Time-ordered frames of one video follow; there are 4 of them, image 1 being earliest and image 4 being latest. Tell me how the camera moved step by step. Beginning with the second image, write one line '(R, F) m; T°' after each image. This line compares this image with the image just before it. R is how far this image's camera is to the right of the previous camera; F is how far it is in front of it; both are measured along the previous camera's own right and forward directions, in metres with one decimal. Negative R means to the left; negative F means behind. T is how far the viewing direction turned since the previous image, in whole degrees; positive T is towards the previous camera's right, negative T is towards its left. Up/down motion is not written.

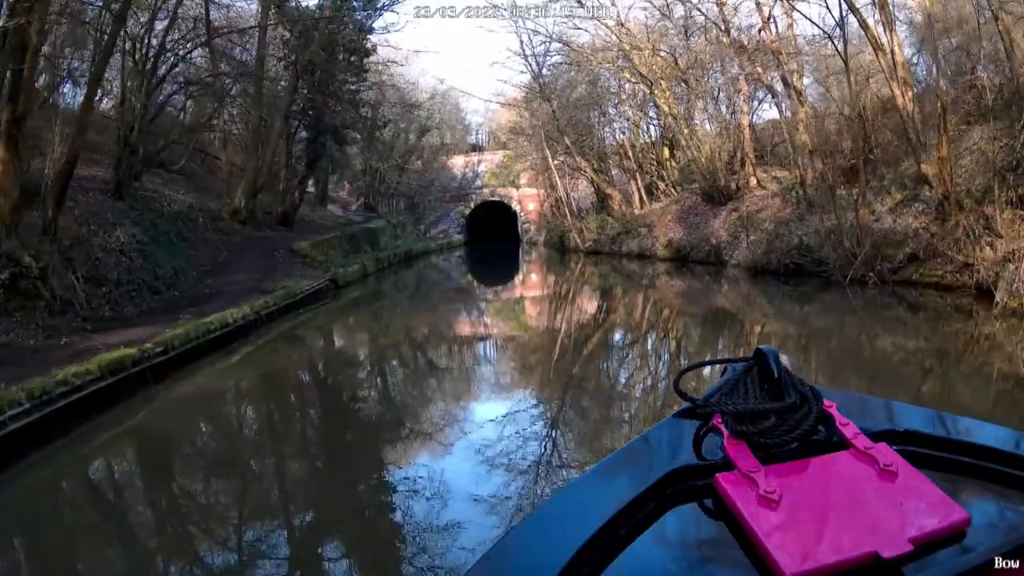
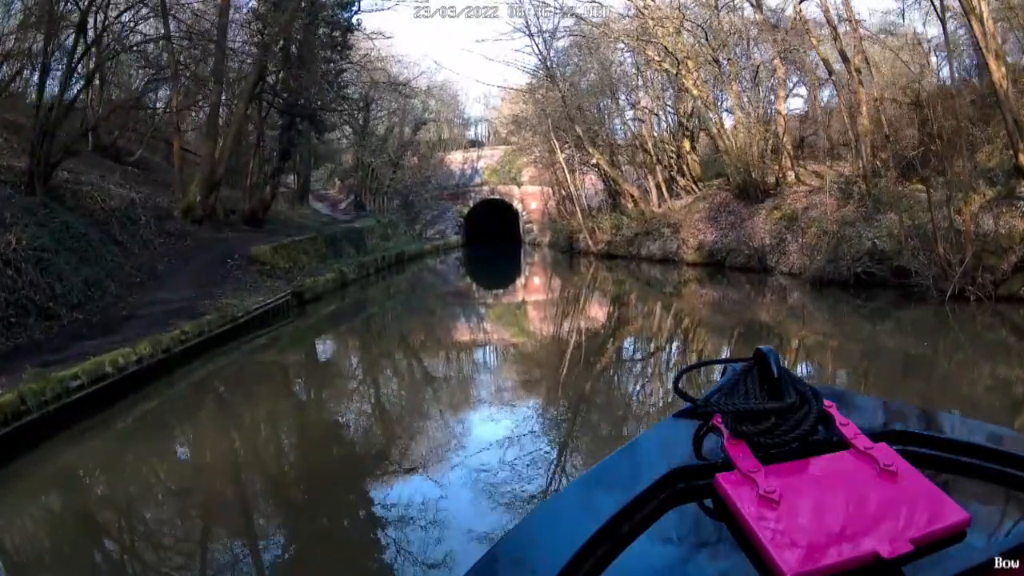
(-0.1, +0.7) m; 0°
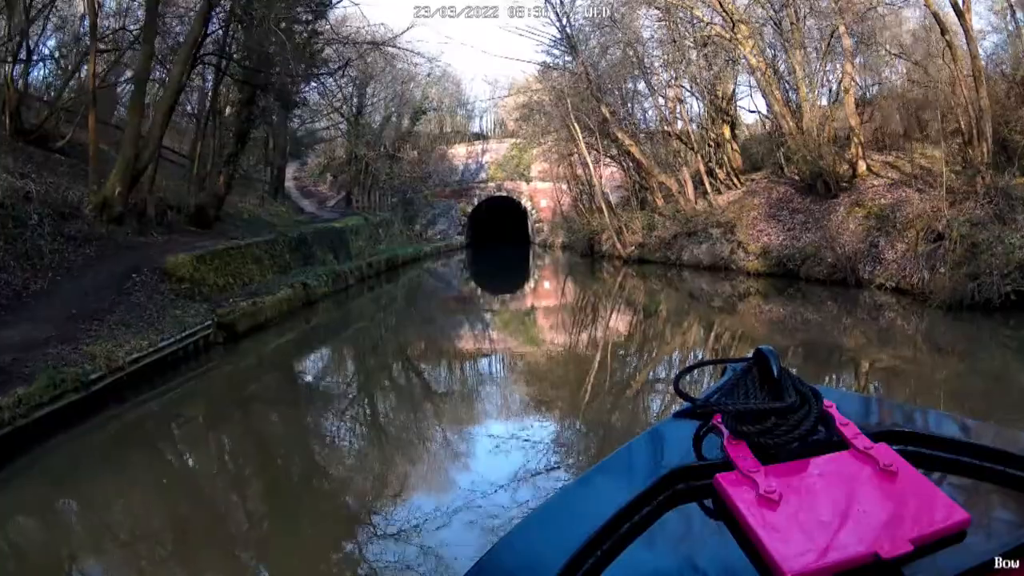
(-0.1, +0.9) m; 0°
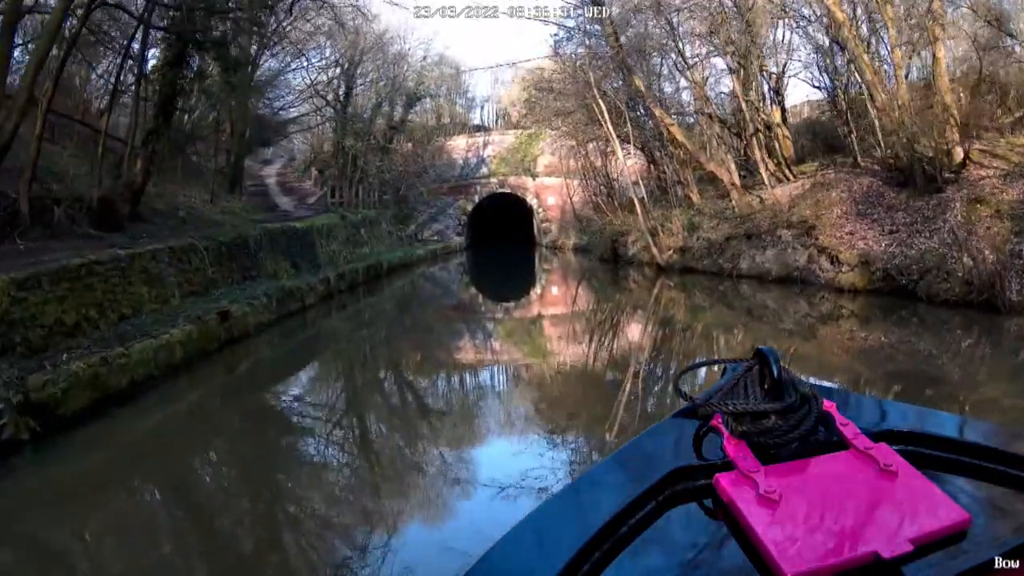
(-0.1, +0.9) m; 0°
